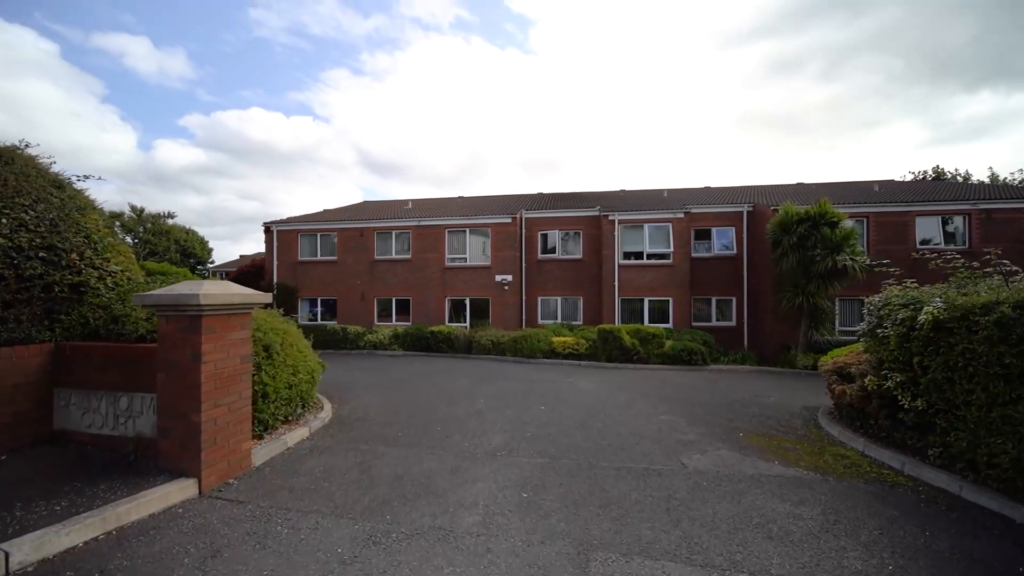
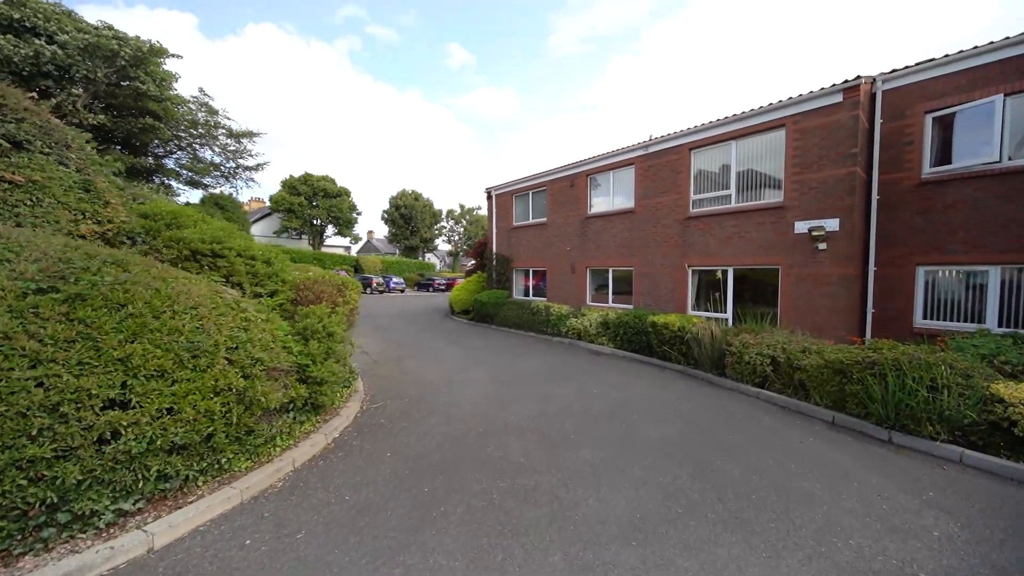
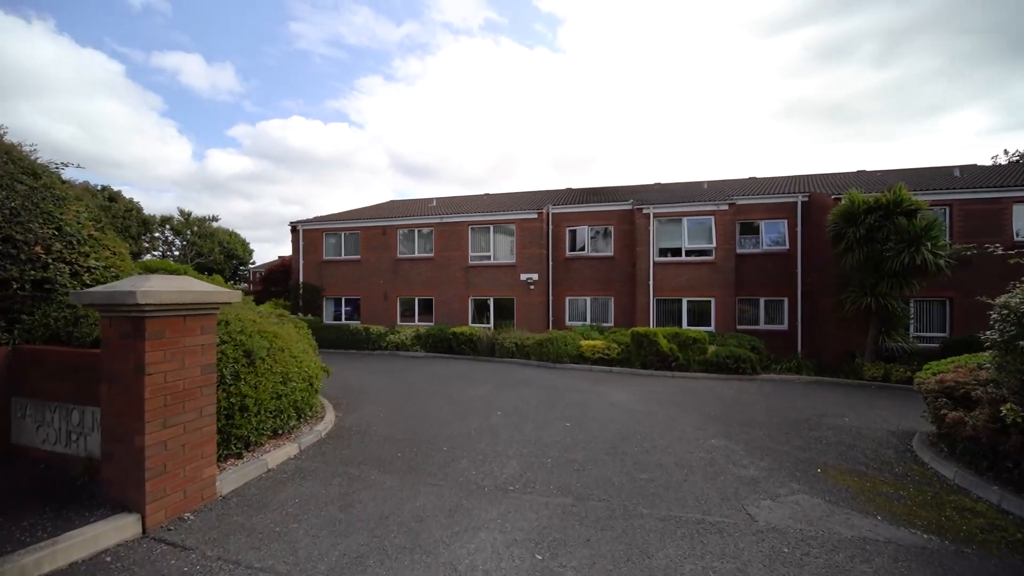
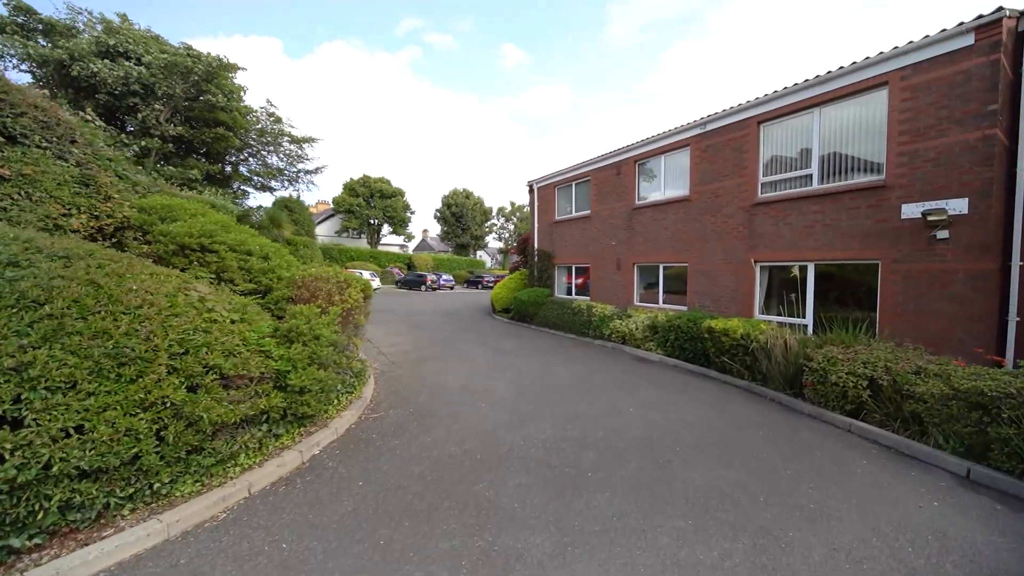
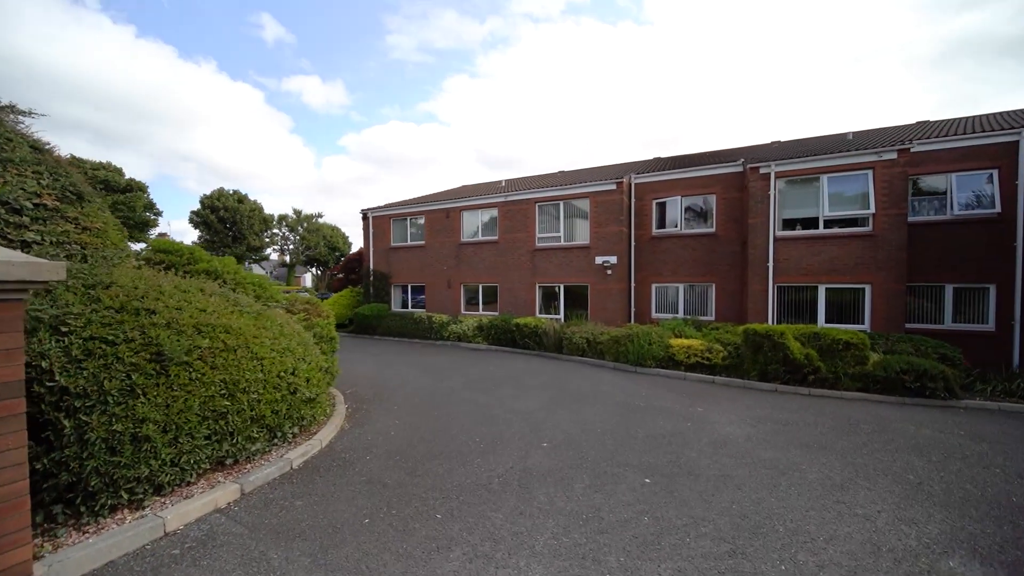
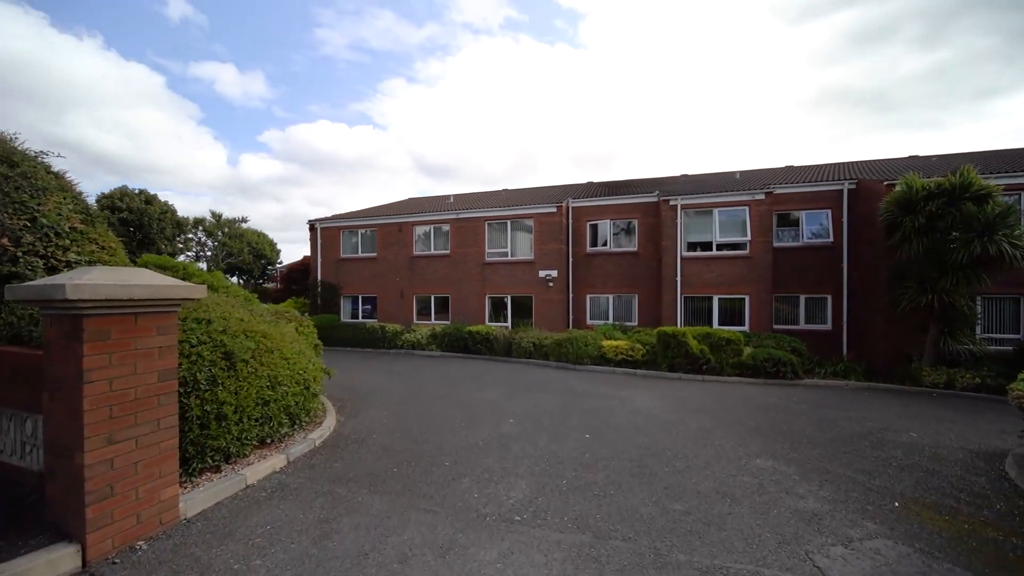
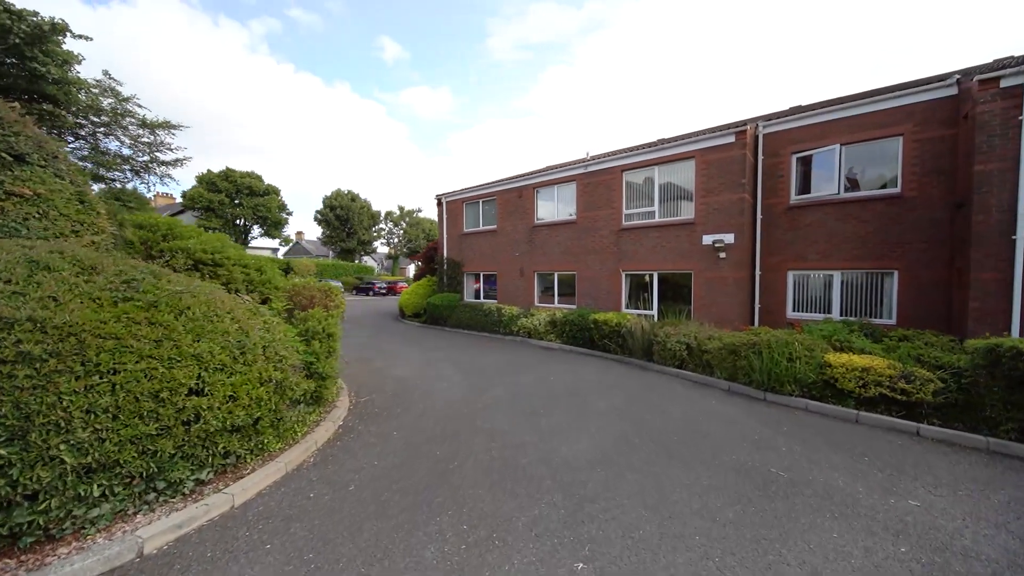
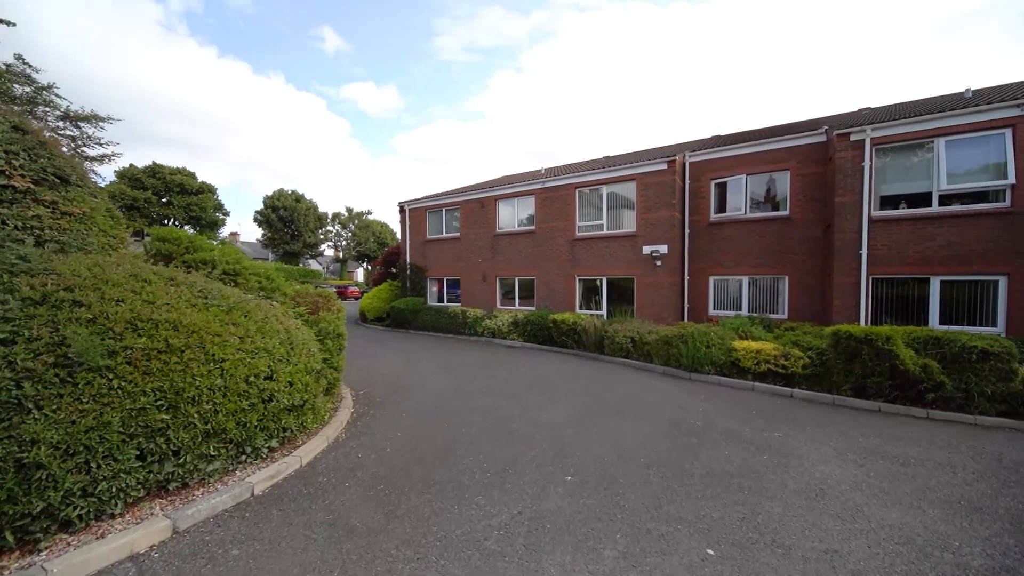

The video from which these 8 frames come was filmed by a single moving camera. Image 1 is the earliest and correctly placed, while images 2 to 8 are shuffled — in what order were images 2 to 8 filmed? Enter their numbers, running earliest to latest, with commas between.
3, 6, 5, 8, 7, 2, 4
